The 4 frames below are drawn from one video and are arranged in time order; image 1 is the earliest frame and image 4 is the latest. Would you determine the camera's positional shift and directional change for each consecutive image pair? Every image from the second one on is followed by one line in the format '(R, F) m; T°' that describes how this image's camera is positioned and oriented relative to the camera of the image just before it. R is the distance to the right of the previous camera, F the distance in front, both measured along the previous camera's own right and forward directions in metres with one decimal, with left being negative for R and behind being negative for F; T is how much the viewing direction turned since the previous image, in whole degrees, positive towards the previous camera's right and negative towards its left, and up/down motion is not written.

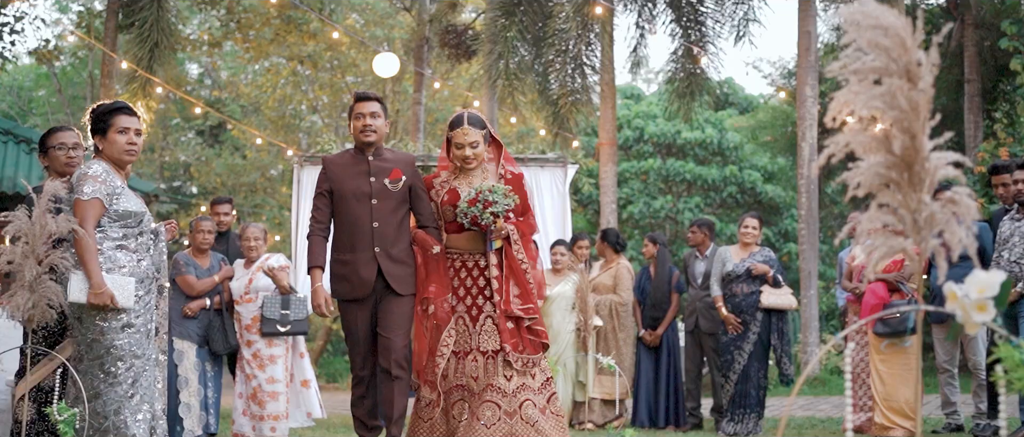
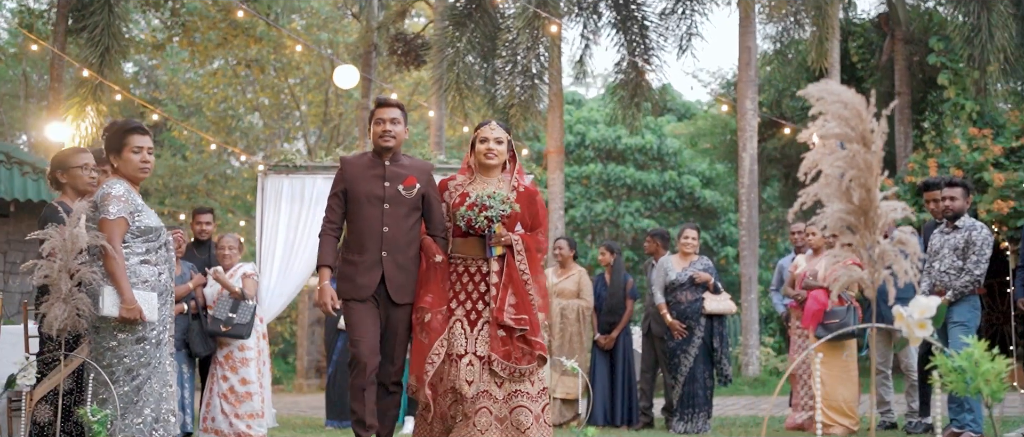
(-0.2, -0.5) m; +3°
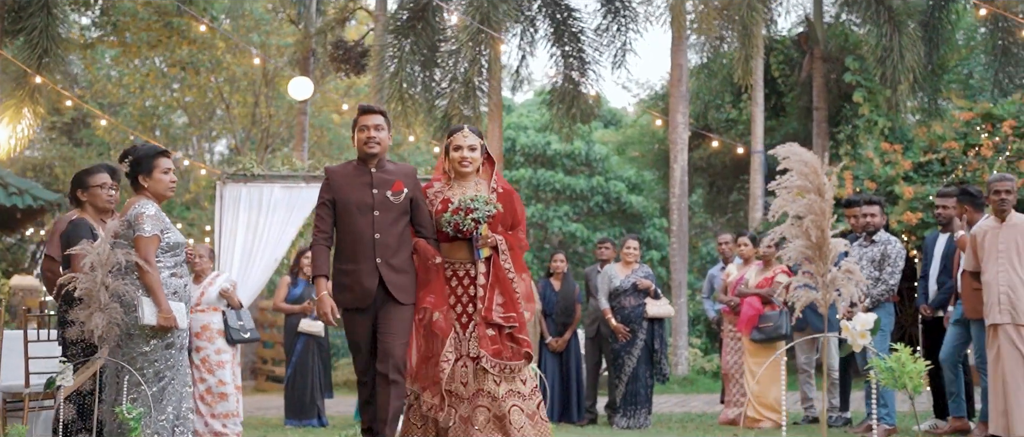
(-0.4, -0.7) m; +4°
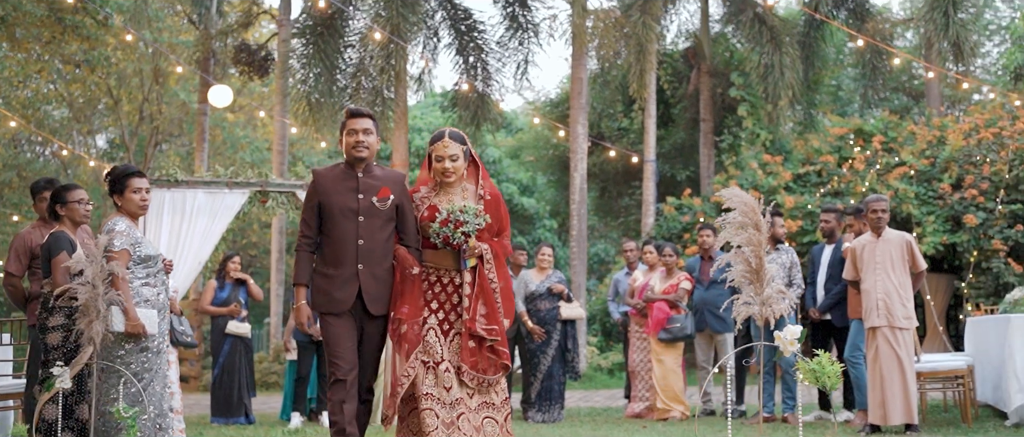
(-0.5, -0.7) m; +6°
